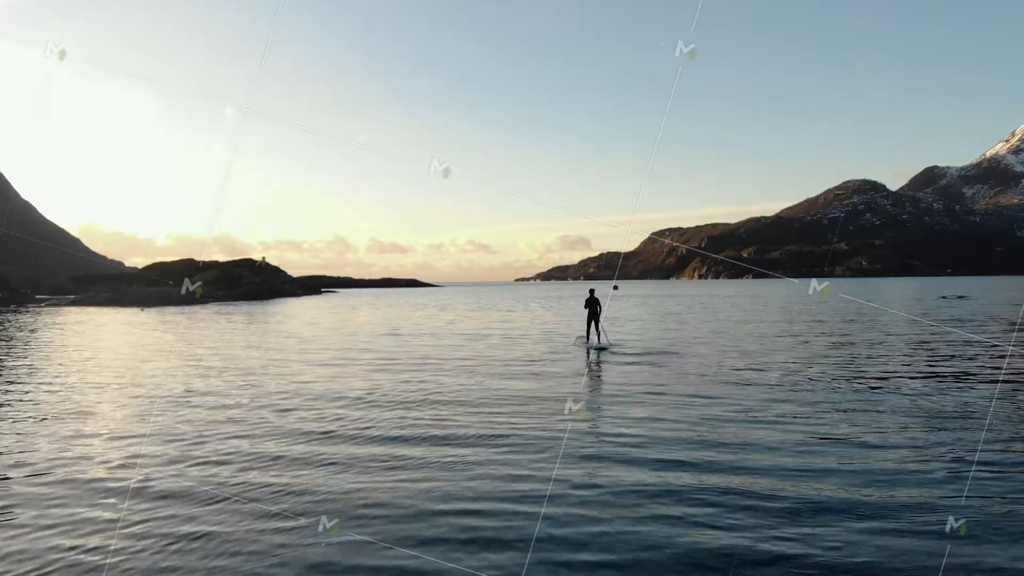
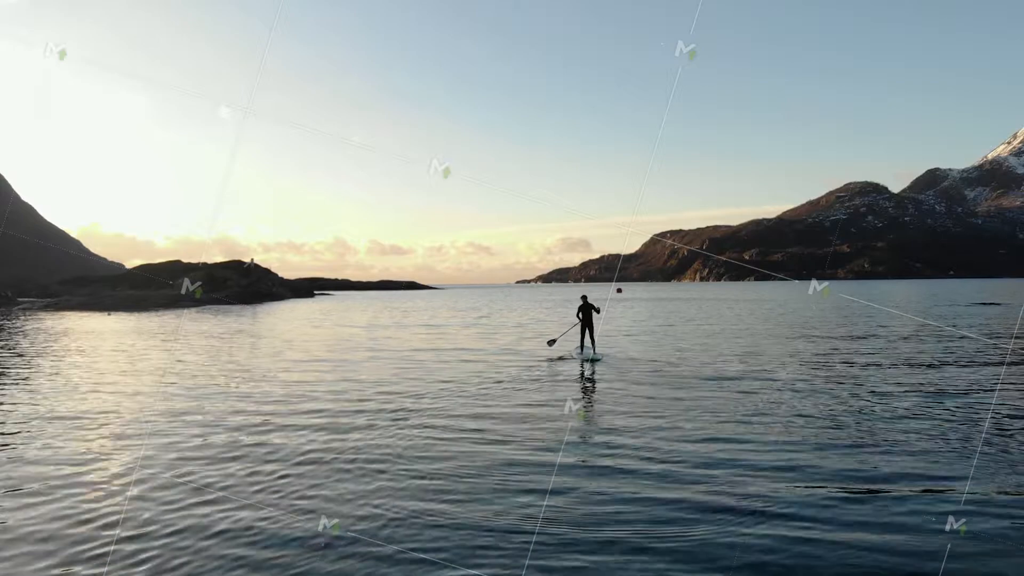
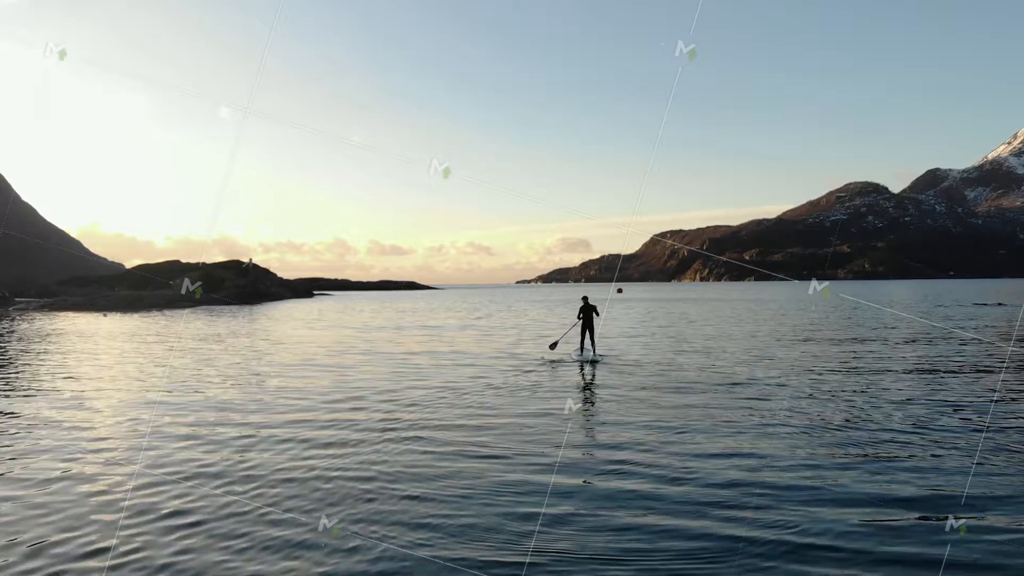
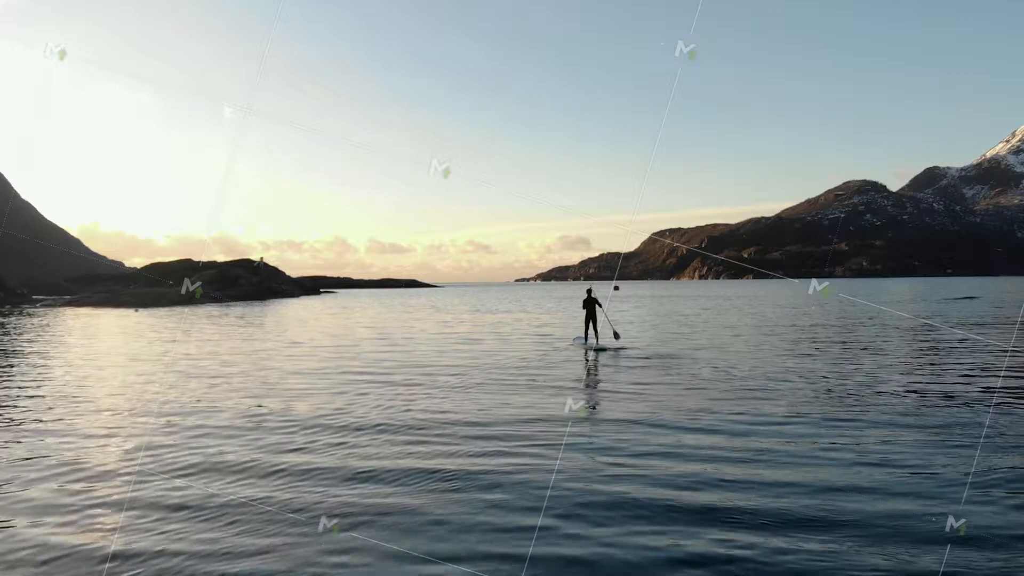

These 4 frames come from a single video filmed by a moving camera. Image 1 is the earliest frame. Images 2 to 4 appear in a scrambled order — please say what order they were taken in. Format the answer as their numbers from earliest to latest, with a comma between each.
4, 2, 3
